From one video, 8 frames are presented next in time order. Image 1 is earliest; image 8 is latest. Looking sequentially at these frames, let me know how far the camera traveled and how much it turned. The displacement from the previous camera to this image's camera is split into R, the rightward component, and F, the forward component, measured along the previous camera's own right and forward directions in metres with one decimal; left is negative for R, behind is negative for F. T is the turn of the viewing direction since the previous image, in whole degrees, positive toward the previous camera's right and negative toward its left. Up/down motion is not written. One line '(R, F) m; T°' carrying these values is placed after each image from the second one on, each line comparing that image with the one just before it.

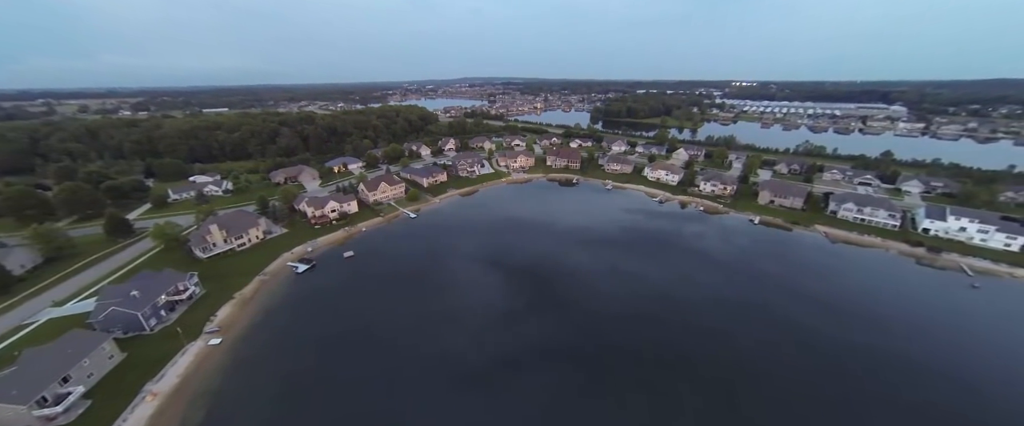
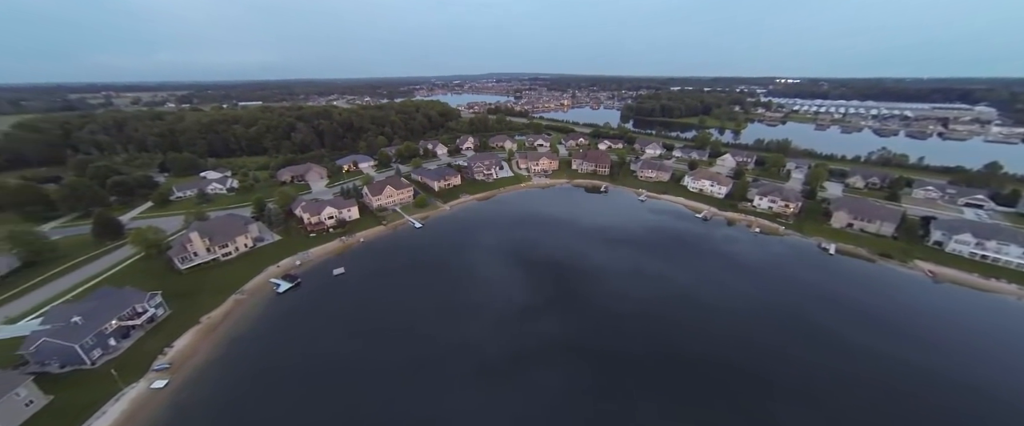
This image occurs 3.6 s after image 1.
(+0.7, +5.9) m; -4°
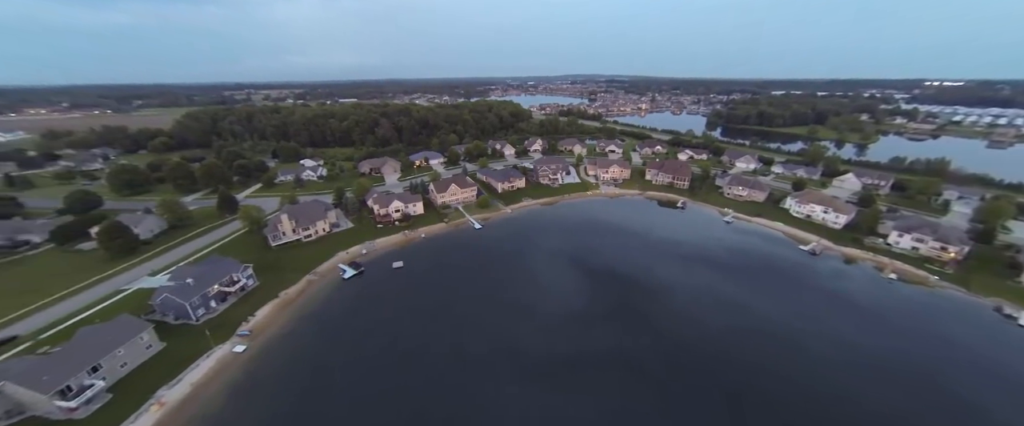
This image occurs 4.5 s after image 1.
(-0.2, +1.9) m; -11°
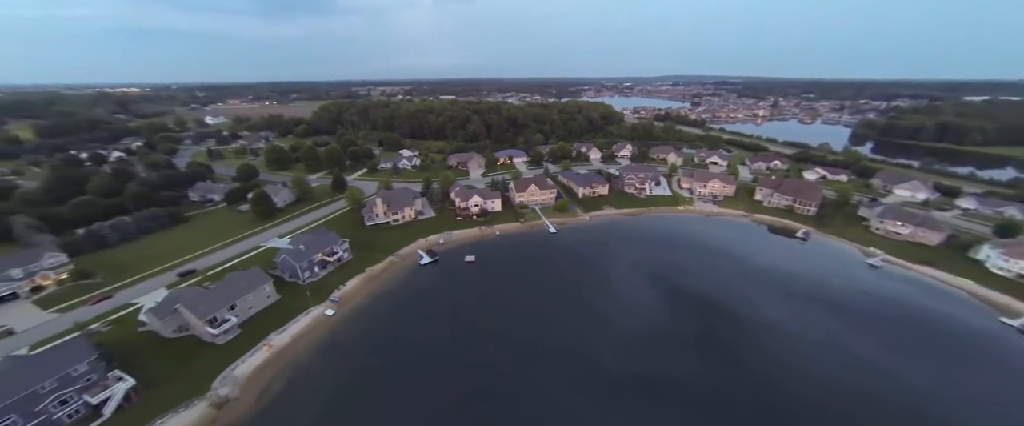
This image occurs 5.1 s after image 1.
(-0.4, +1.8) m; -15°
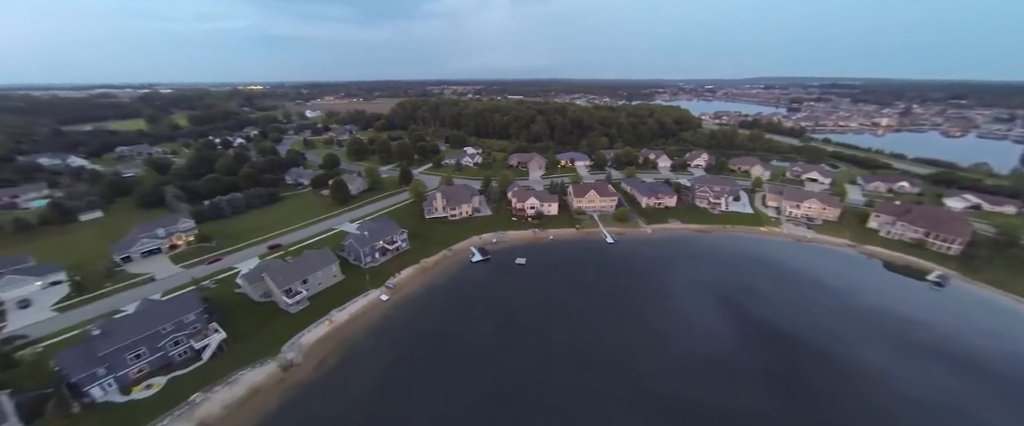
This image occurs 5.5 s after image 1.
(0.0, +1.0) m; -11°
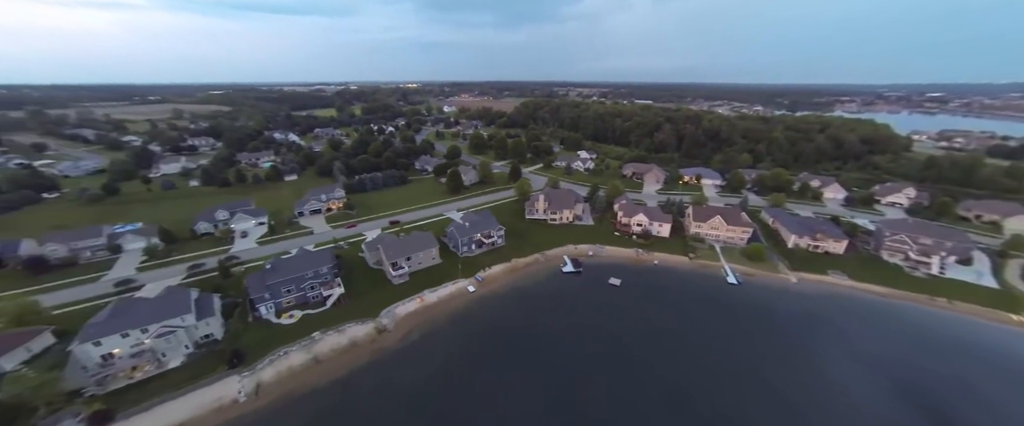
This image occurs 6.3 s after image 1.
(+0.3, +1.4) m; -20°
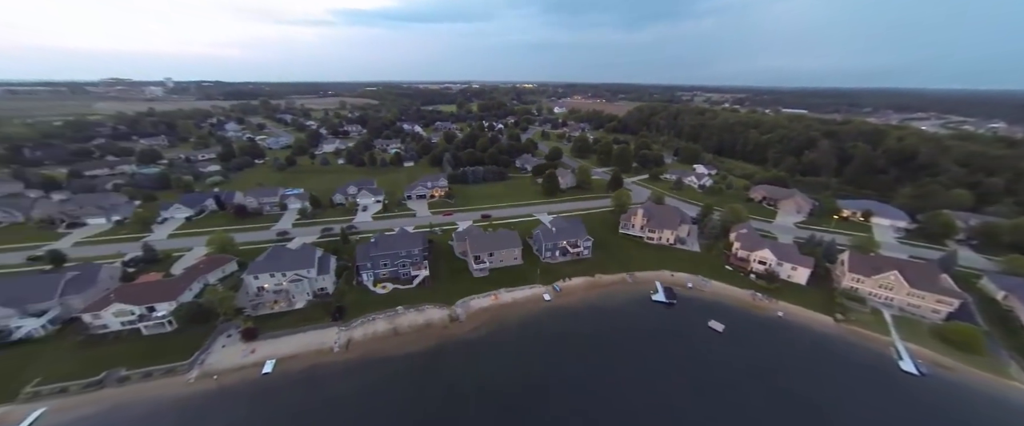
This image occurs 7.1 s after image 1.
(+0.3, +1.2) m; -18°
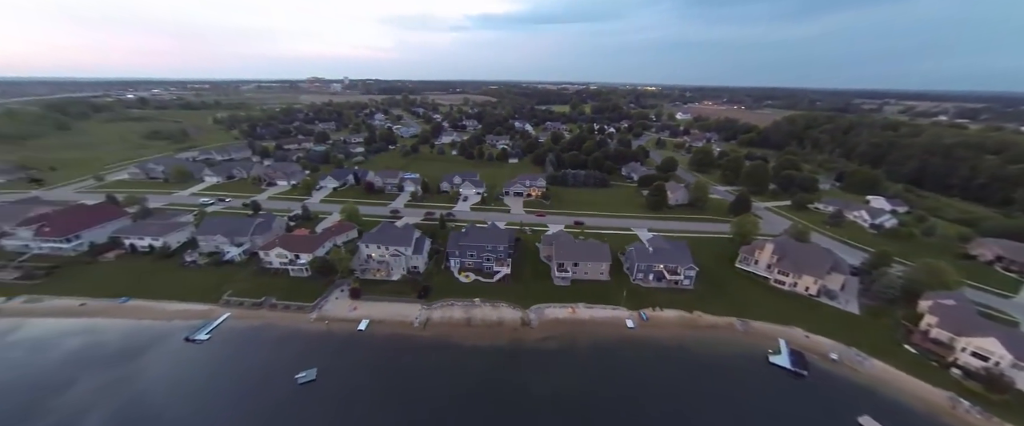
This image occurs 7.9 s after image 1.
(+0.3, +1.1) m; -18°
